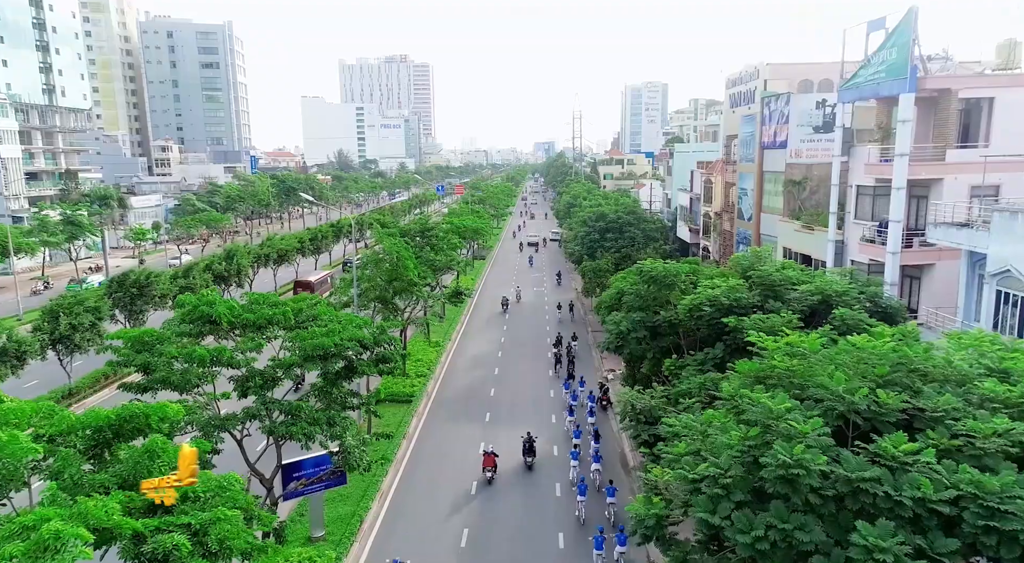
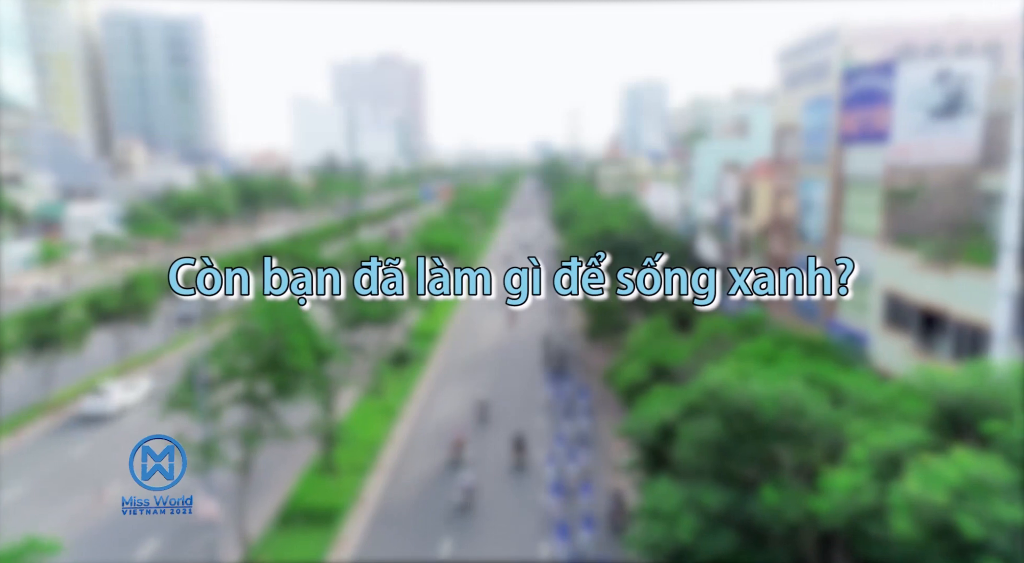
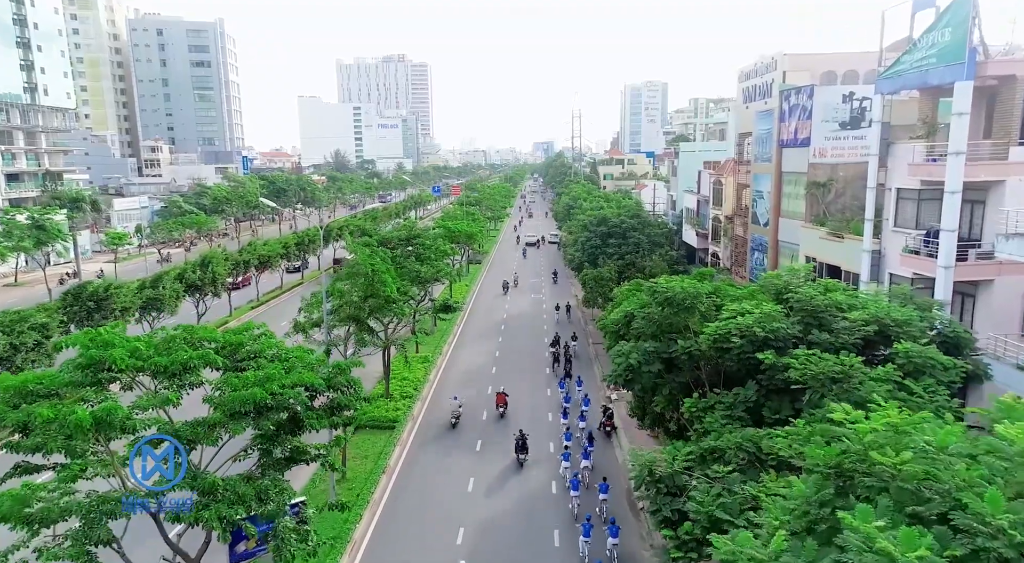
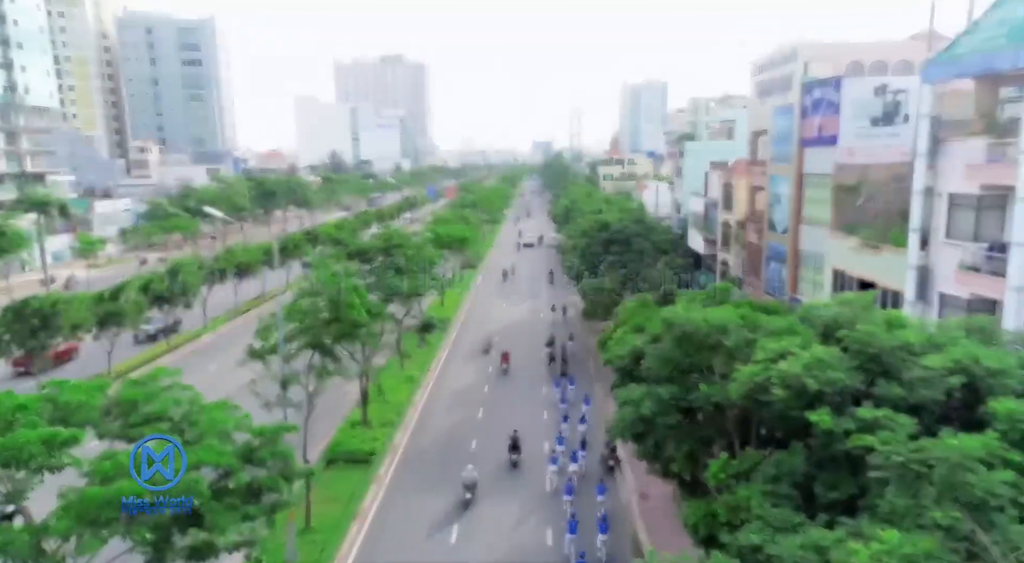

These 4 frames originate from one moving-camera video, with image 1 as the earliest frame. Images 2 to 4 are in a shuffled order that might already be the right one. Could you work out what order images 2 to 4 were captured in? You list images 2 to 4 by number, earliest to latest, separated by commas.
3, 4, 2
